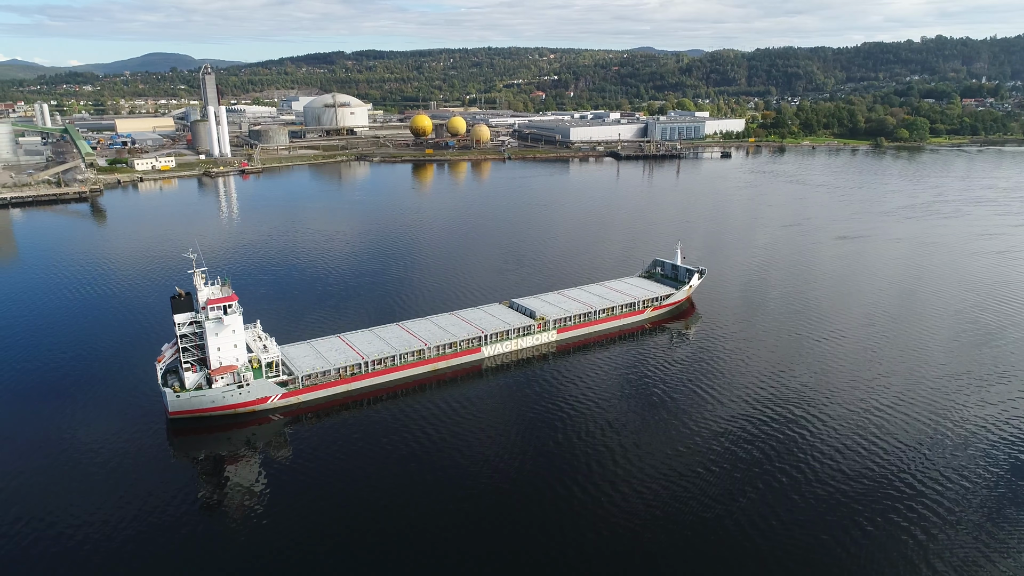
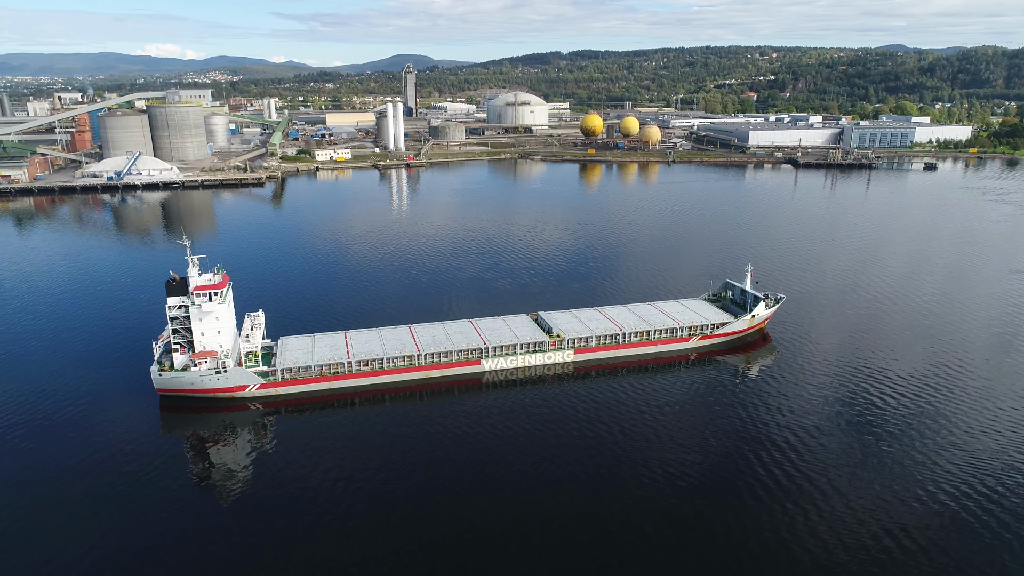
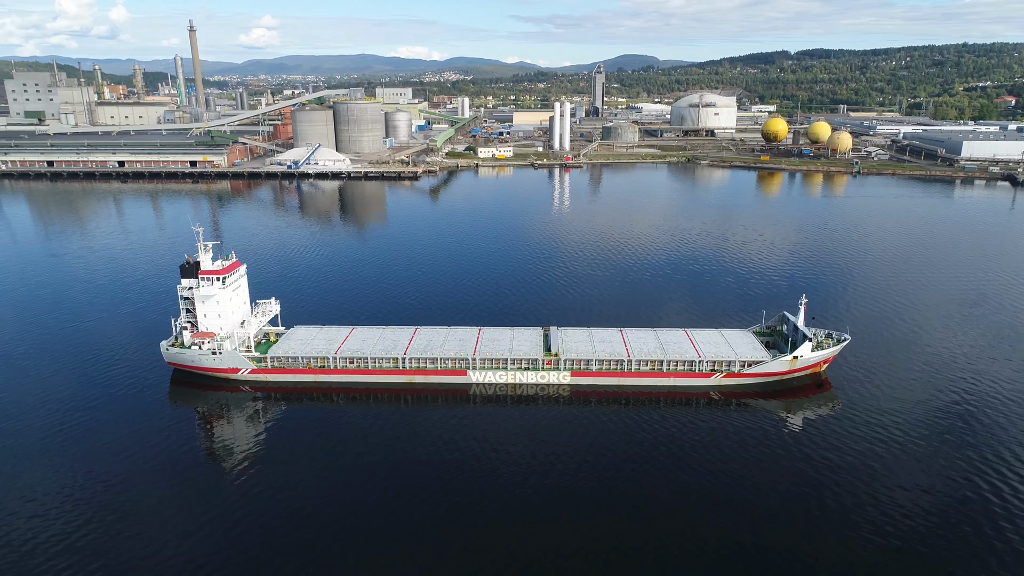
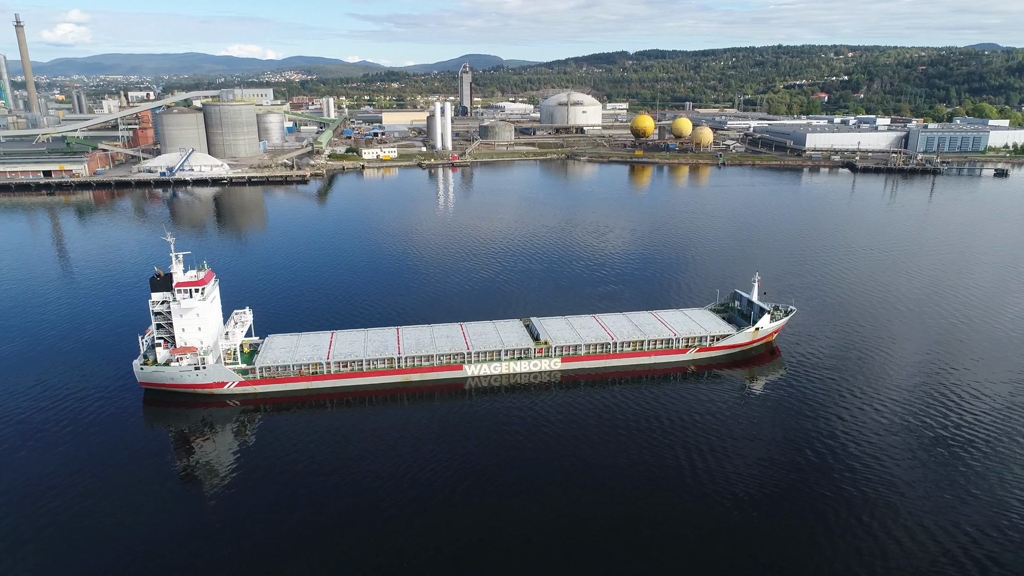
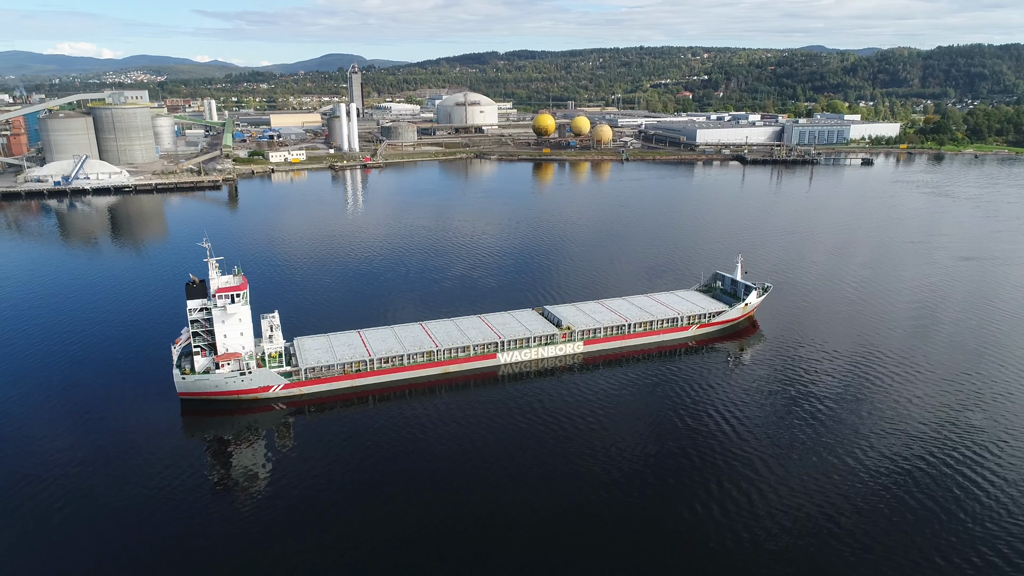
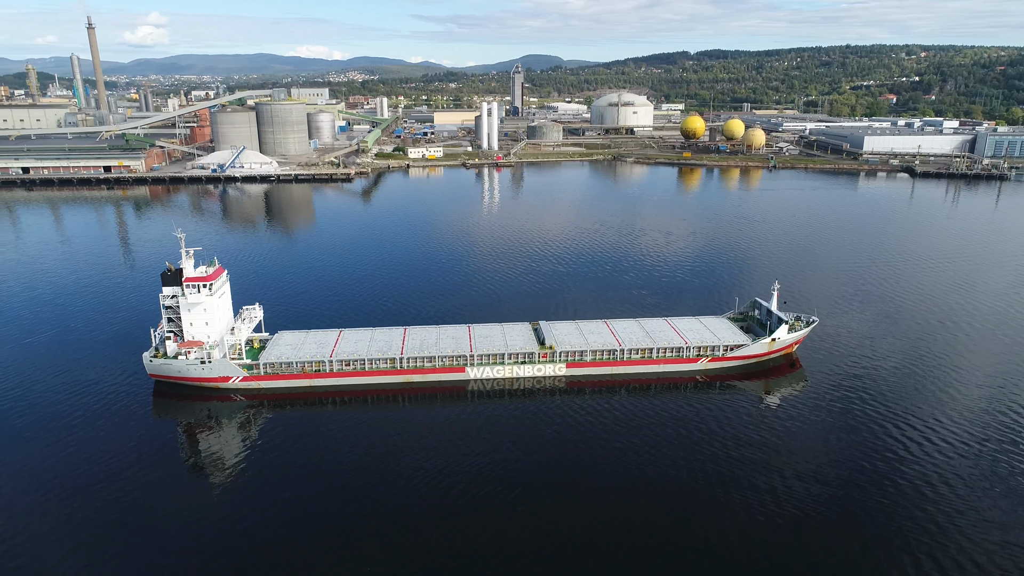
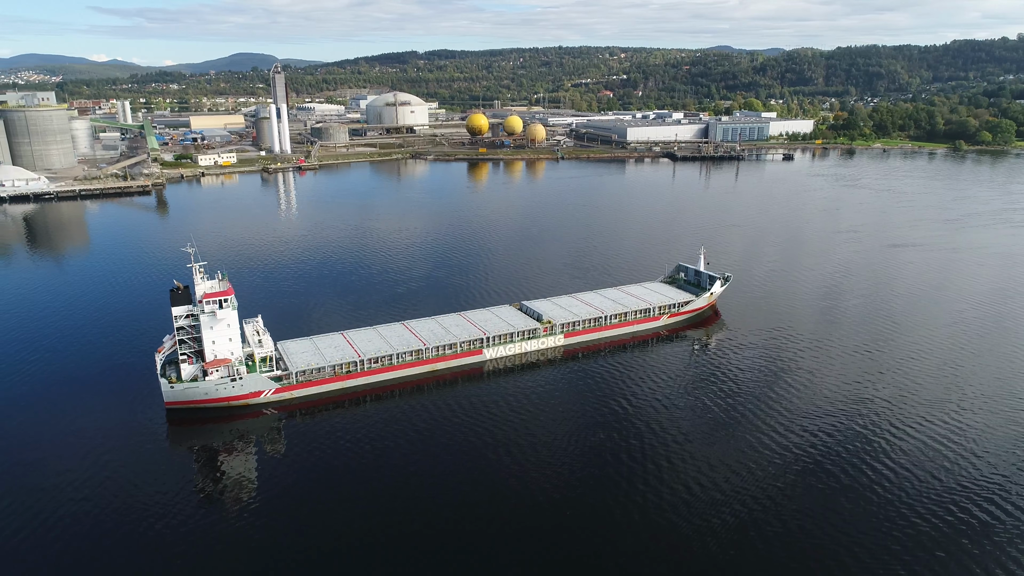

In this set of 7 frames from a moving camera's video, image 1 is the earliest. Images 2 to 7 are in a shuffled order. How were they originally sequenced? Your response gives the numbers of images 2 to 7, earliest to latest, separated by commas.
7, 5, 2, 4, 6, 3
